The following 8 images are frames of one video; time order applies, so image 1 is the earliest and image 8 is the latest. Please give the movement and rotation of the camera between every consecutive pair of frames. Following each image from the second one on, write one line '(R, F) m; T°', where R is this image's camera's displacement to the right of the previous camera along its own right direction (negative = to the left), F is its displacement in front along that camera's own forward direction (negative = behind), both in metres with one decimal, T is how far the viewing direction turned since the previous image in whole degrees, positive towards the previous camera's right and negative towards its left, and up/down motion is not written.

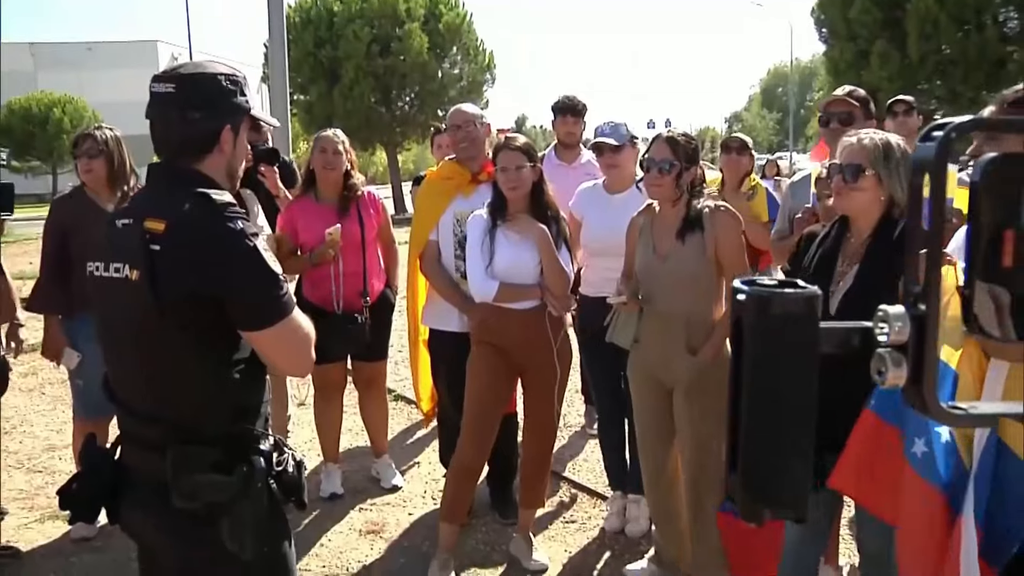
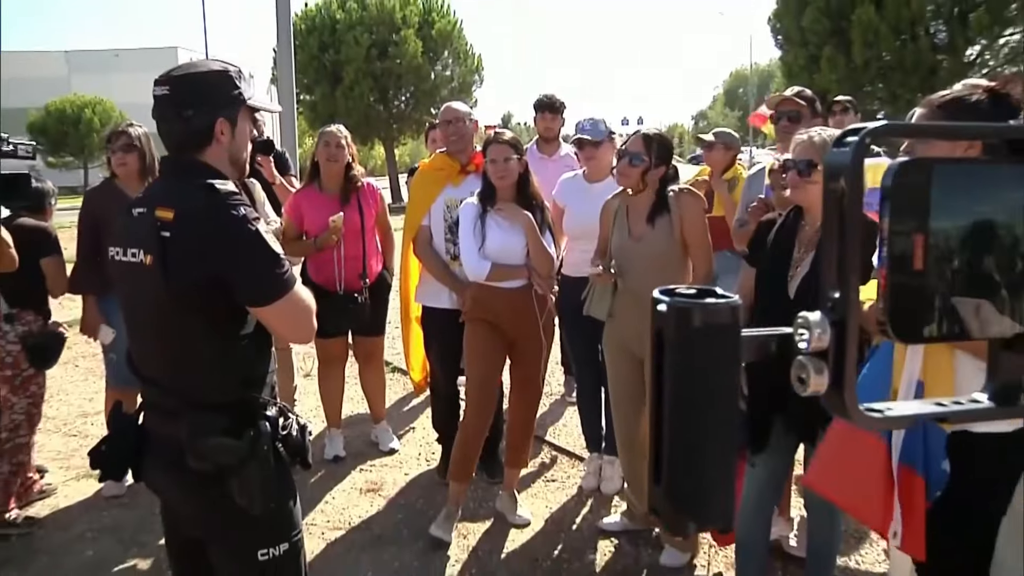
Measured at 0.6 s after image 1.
(+0.1, -0.4) m; 0°
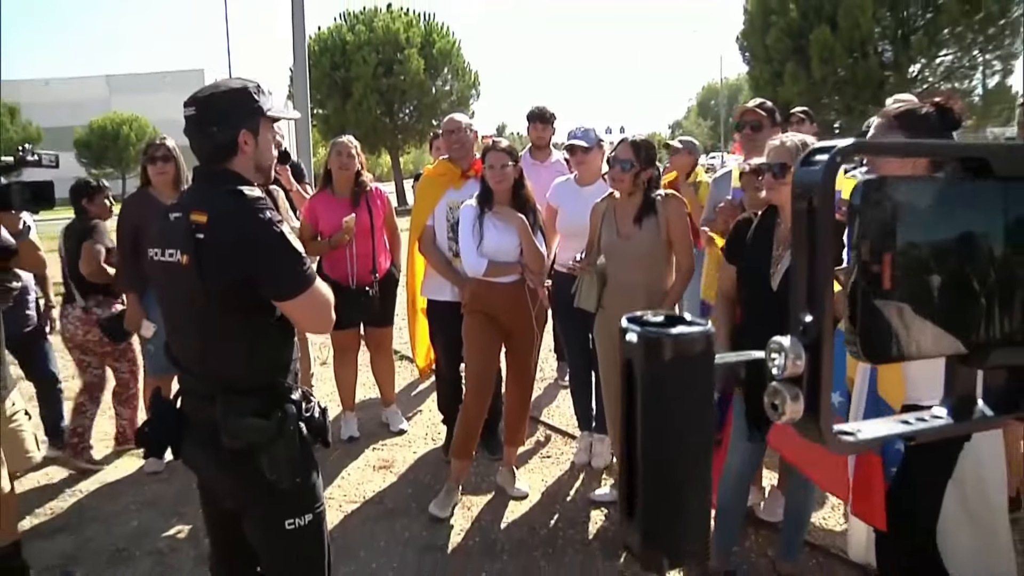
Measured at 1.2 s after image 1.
(0.0, -0.5) m; 0°
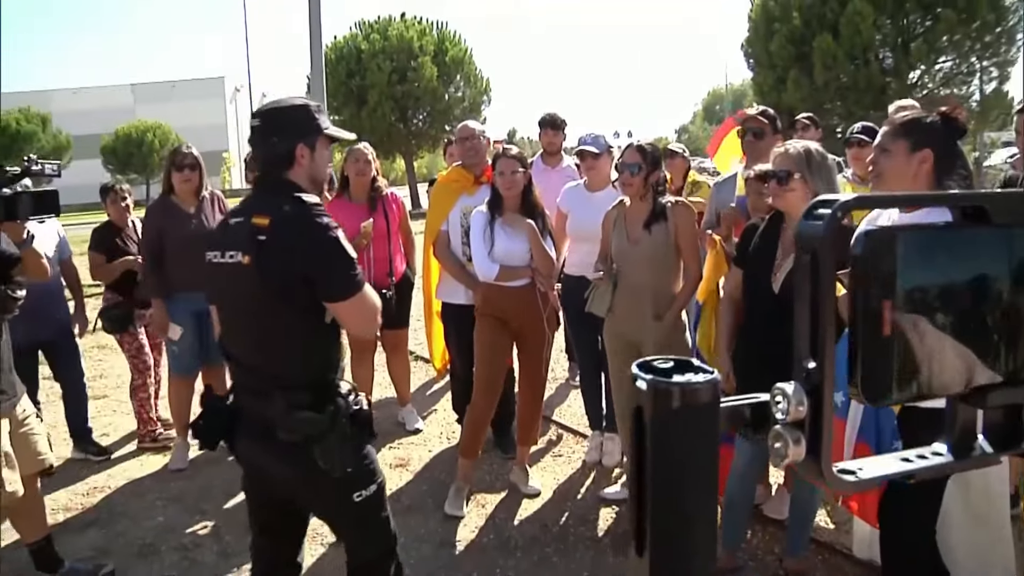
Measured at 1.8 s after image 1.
(0.0, -0.1) m; -1°
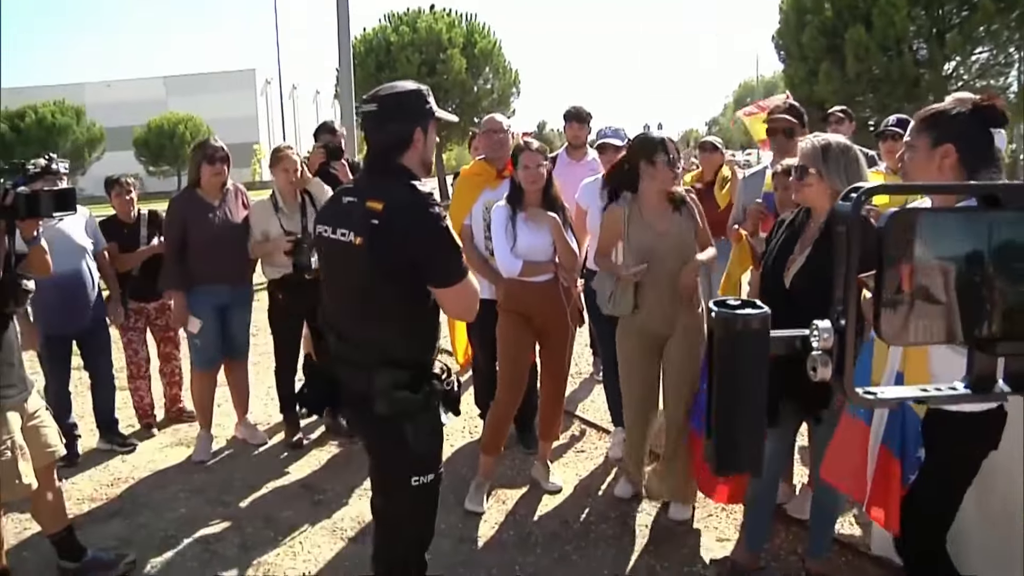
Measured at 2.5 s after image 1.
(+0.1, 0.0) m; -3°
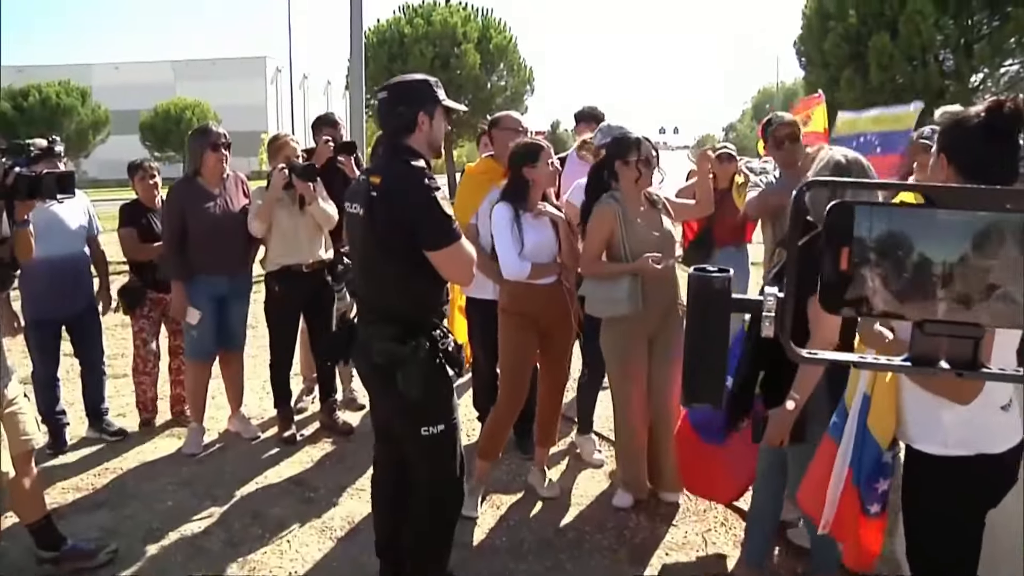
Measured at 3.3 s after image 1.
(+0.1, +0.1) m; -1°
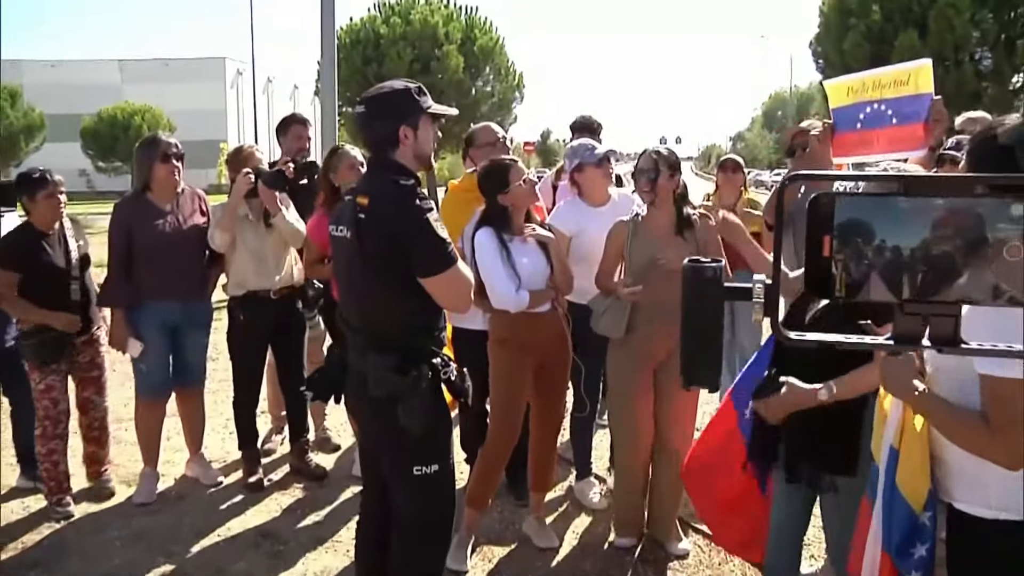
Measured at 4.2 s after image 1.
(-0.1, +0.5) m; +1°
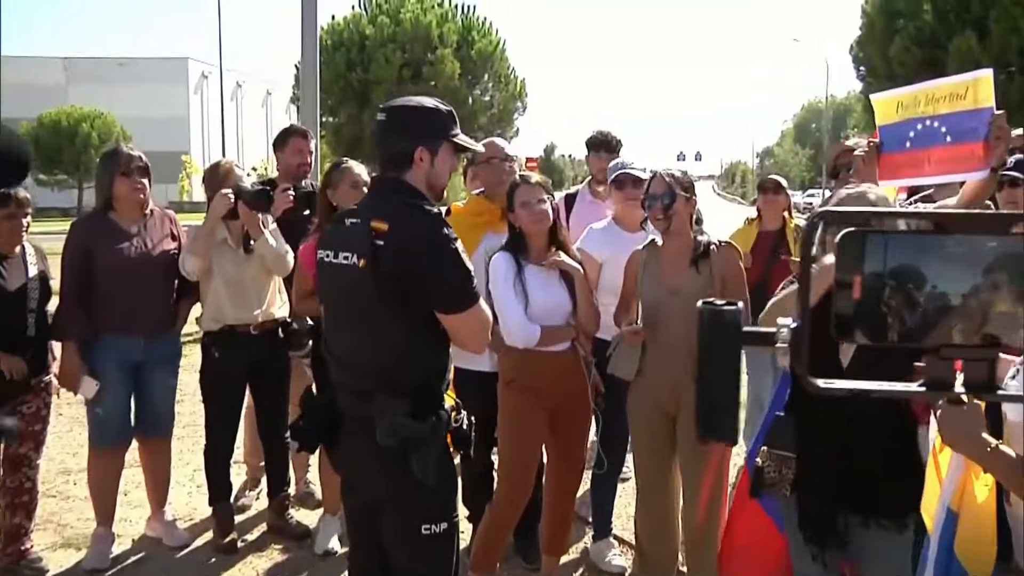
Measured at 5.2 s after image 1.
(-0.2, +0.5) m; +3°
